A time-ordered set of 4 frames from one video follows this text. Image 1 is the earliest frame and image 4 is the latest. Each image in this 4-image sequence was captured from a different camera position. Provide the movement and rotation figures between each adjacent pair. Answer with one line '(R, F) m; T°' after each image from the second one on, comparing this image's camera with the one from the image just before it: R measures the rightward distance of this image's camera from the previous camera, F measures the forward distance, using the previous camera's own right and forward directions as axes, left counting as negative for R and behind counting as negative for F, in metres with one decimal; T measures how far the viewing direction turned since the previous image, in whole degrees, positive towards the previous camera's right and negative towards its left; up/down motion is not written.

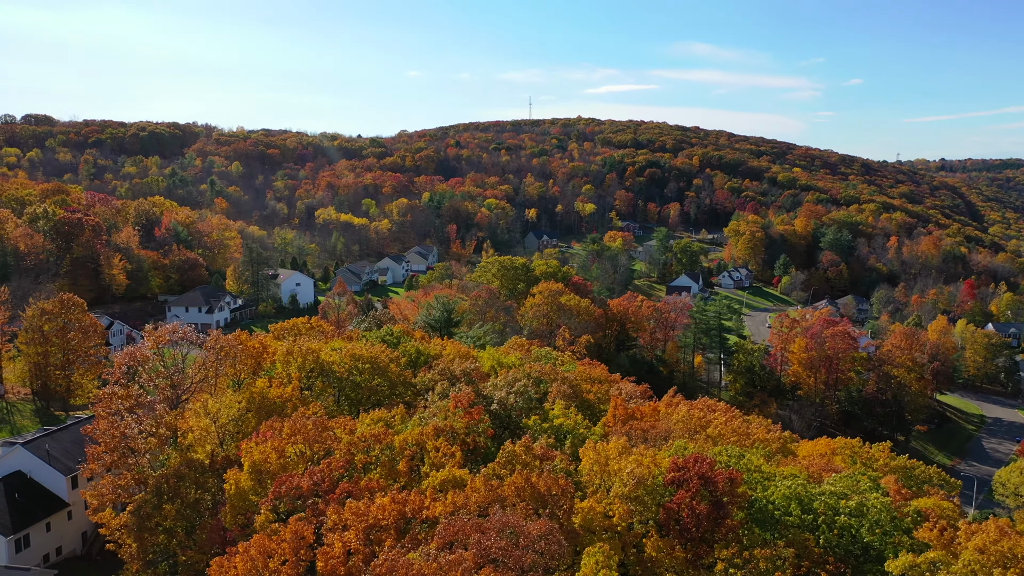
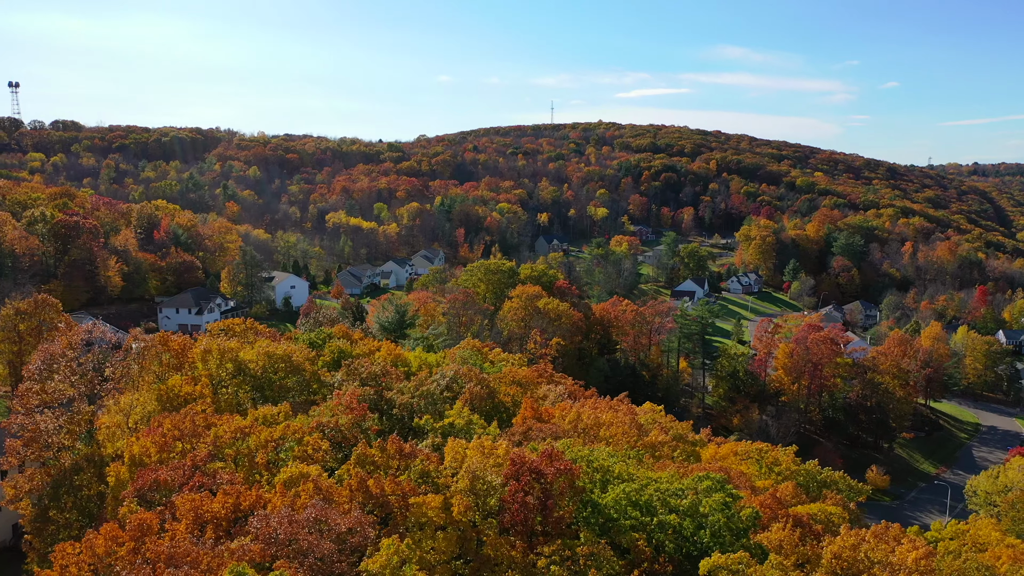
(+2.9, -0.1) m; -1°
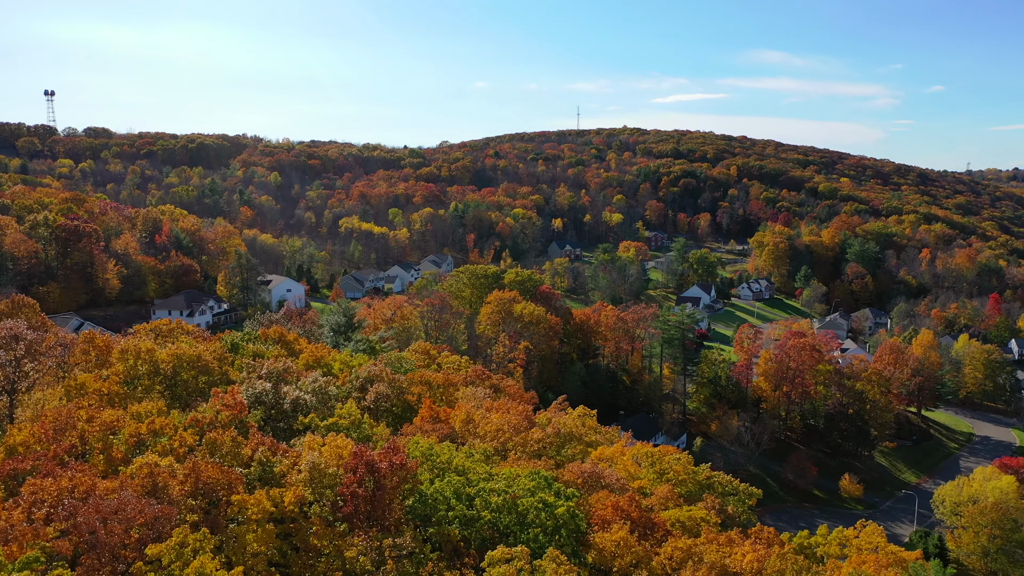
(+3.3, -0.3) m; -2°
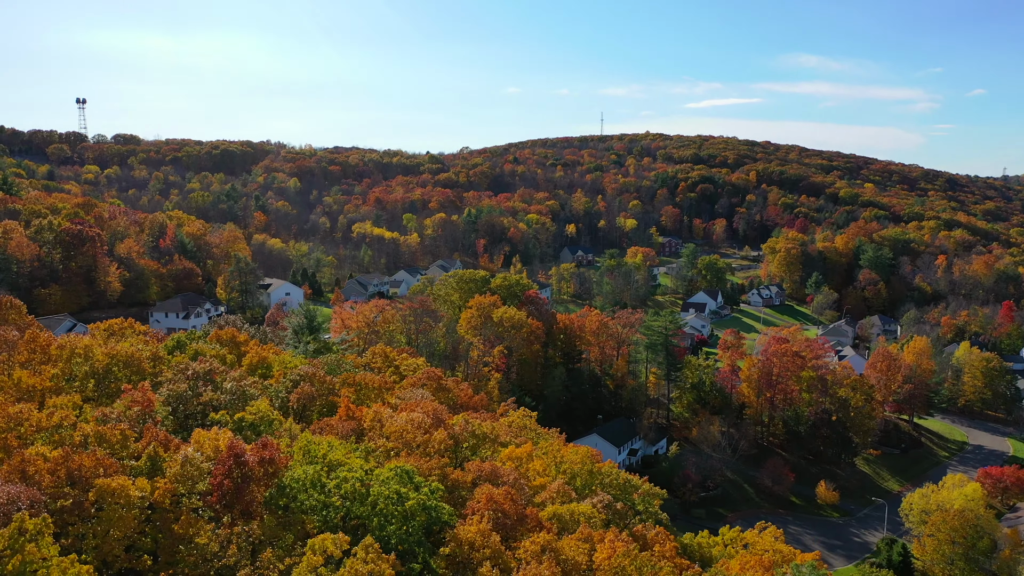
(+2.9, -0.5) m; -2°
